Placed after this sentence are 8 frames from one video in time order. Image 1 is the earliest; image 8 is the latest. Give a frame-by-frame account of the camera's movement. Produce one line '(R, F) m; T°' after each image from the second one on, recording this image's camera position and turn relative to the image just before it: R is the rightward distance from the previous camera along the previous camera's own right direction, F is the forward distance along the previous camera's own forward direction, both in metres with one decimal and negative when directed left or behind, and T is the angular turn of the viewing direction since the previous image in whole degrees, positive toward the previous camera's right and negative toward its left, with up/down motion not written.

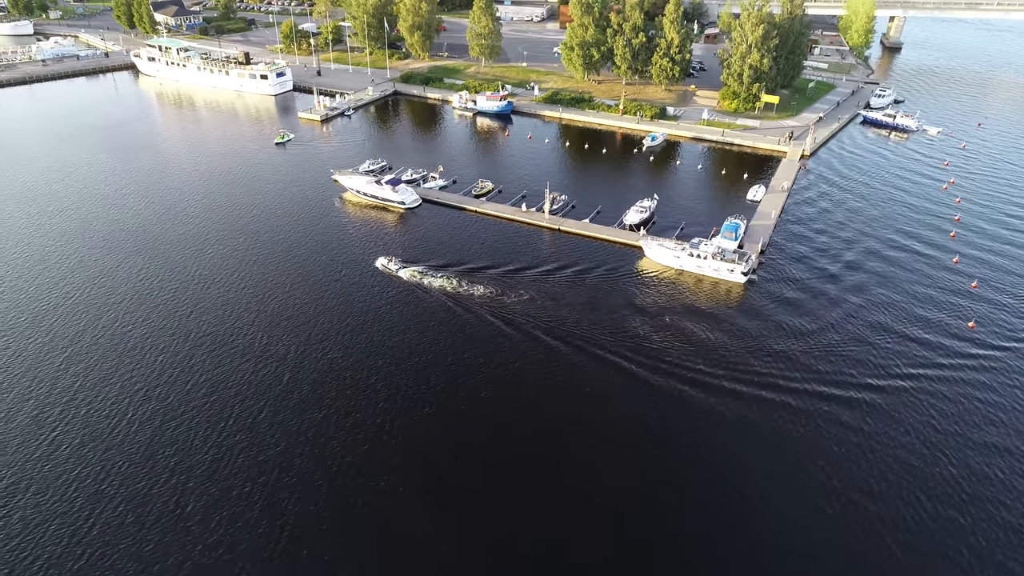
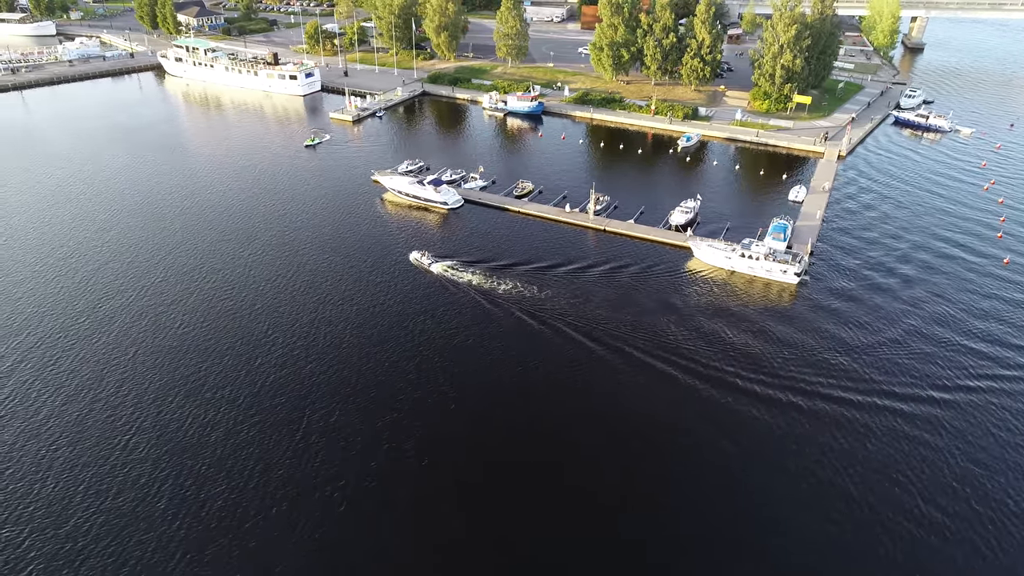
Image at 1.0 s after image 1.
(-3.1, +0.2) m; 0°
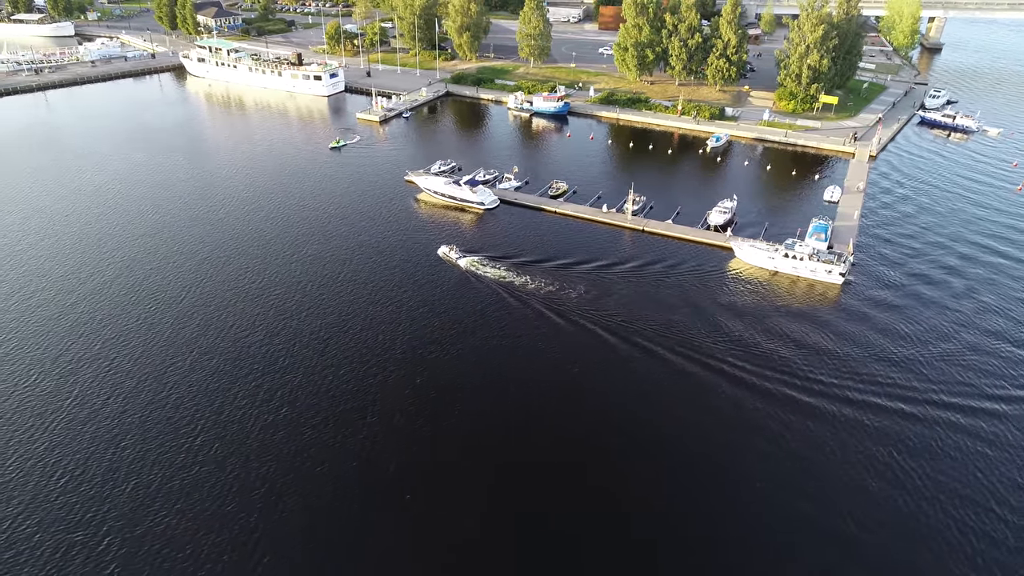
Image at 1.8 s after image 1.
(-2.7, +0.1) m; 0°
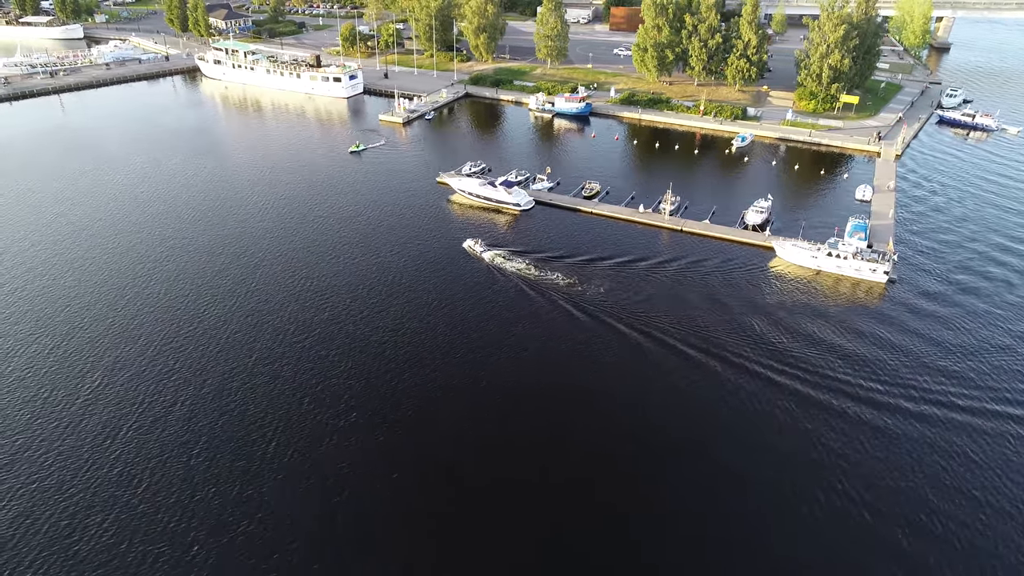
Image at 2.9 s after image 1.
(-3.4, +0.1) m; +1°
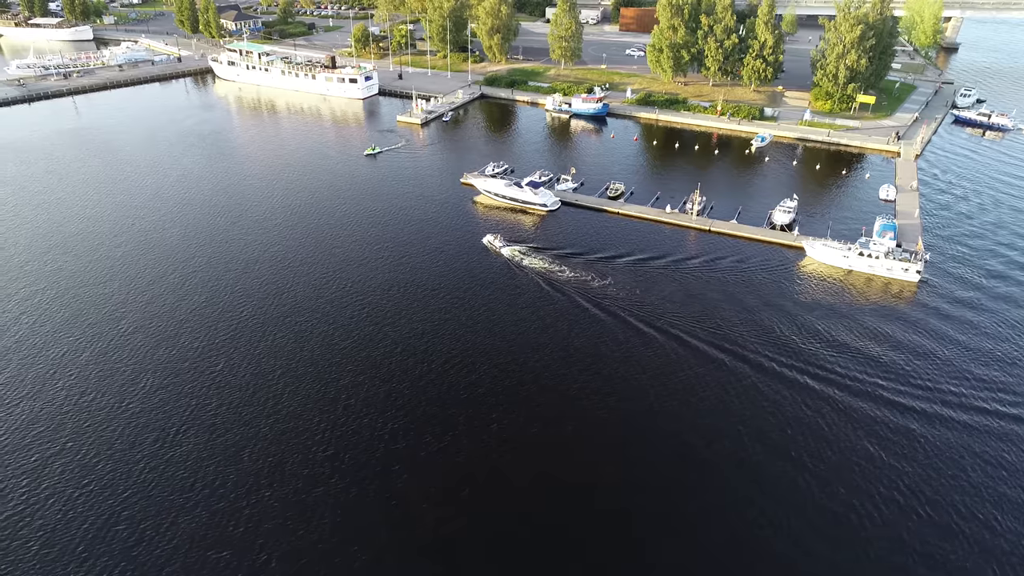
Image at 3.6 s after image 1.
(-2.3, +0.1) m; 0°
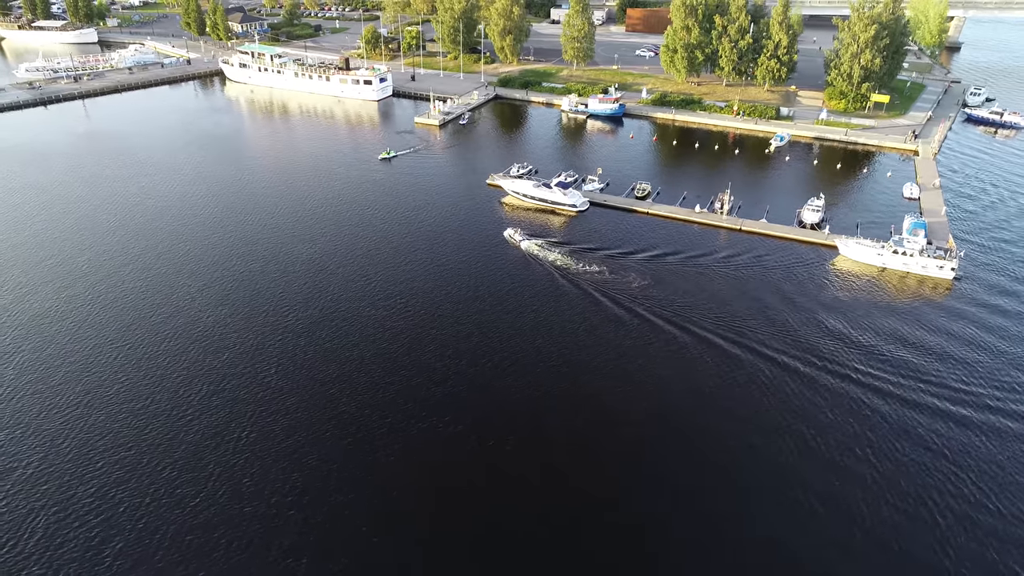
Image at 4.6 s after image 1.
(-3.0, +0.1) m; +1°
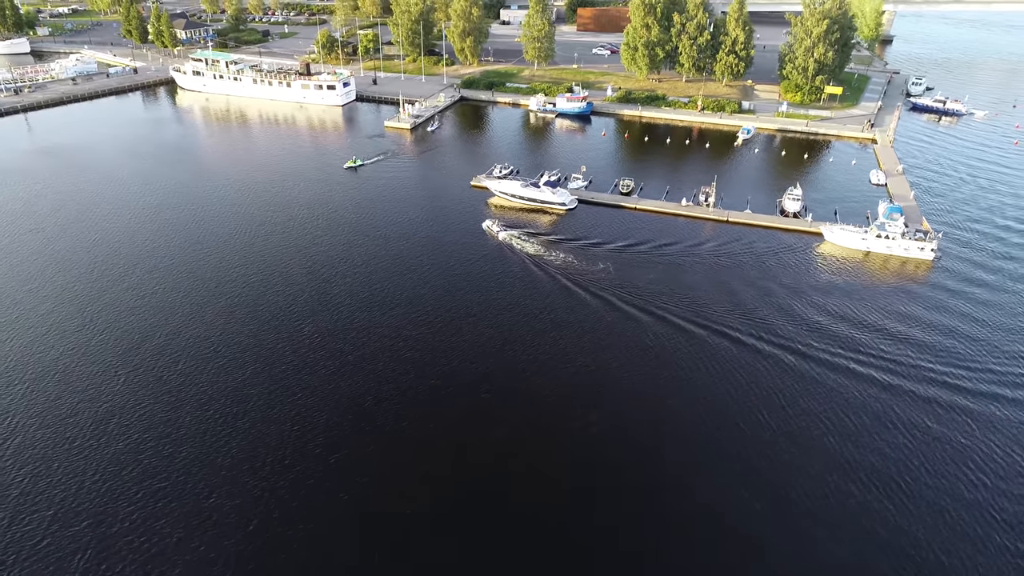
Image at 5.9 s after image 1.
(-4.0, +0.3) m; +5°
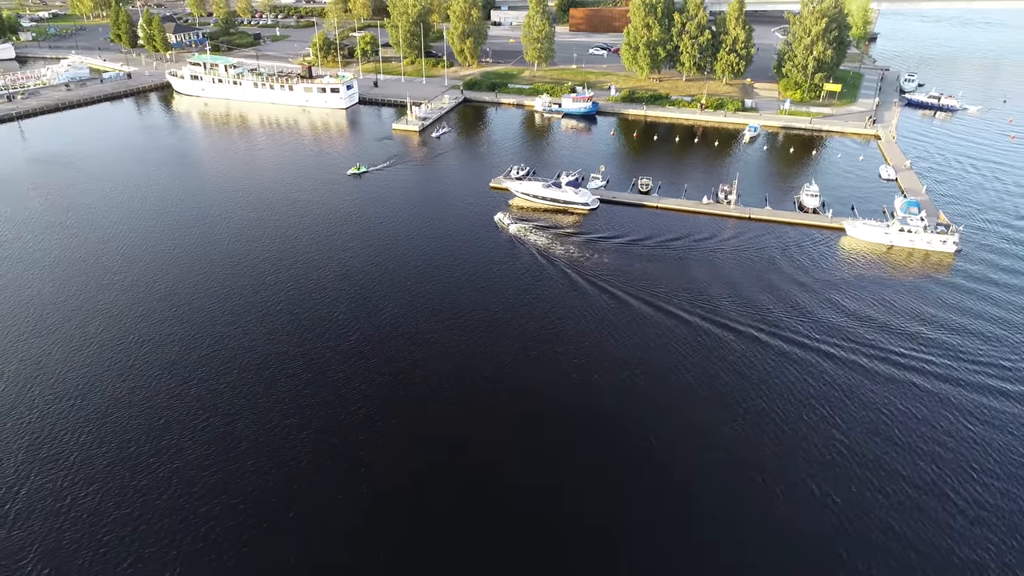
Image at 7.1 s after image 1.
(-3.7, +0.2) m; +2°
